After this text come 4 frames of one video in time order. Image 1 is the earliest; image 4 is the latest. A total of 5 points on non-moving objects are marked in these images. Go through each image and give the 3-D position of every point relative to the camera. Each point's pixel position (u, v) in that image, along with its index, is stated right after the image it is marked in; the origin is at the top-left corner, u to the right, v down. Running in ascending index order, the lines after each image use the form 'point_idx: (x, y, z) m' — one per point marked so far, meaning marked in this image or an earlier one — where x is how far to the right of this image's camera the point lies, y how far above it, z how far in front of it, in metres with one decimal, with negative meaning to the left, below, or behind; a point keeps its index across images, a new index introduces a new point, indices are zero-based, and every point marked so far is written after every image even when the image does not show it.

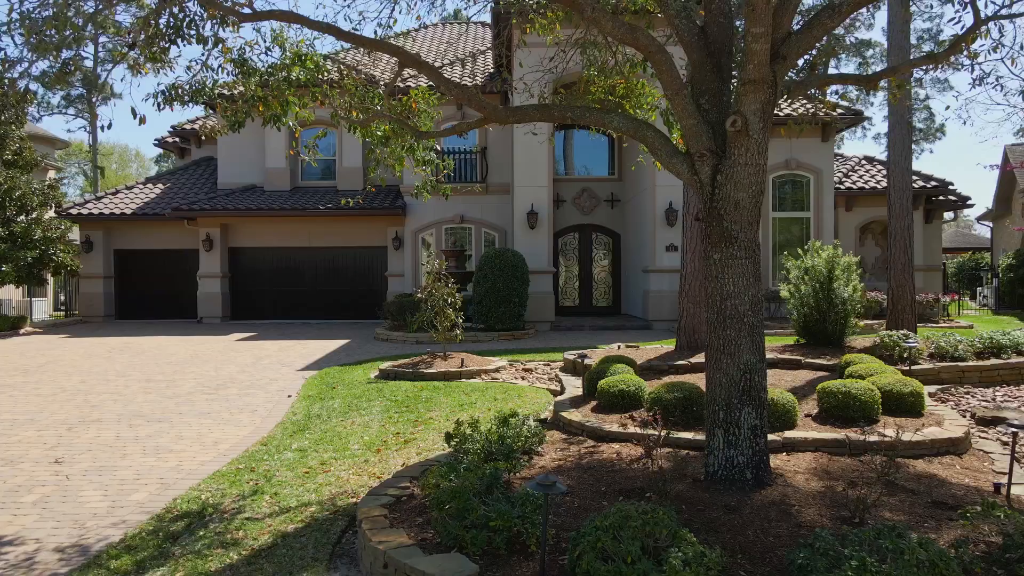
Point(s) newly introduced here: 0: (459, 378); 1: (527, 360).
0: (-0.7, -1.2, +10.3) m
1: (+0.2, -1.1, +11.6) m
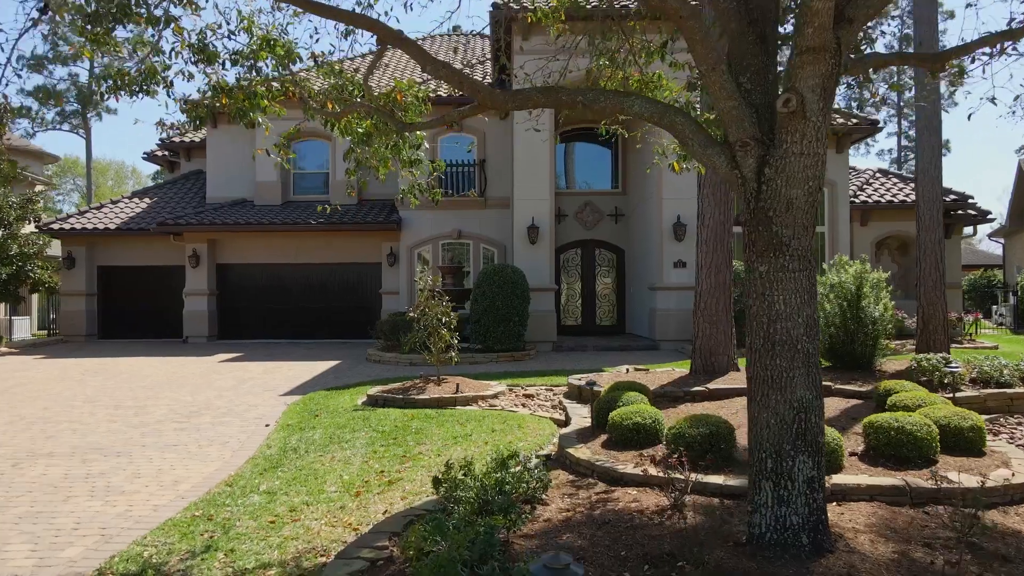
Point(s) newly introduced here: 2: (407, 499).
0: (-0.7, -1.5, +9.5) m
1: (+0.2, -1.4, +10.7) m
2: (-0.8, -1.6, +5.7) m
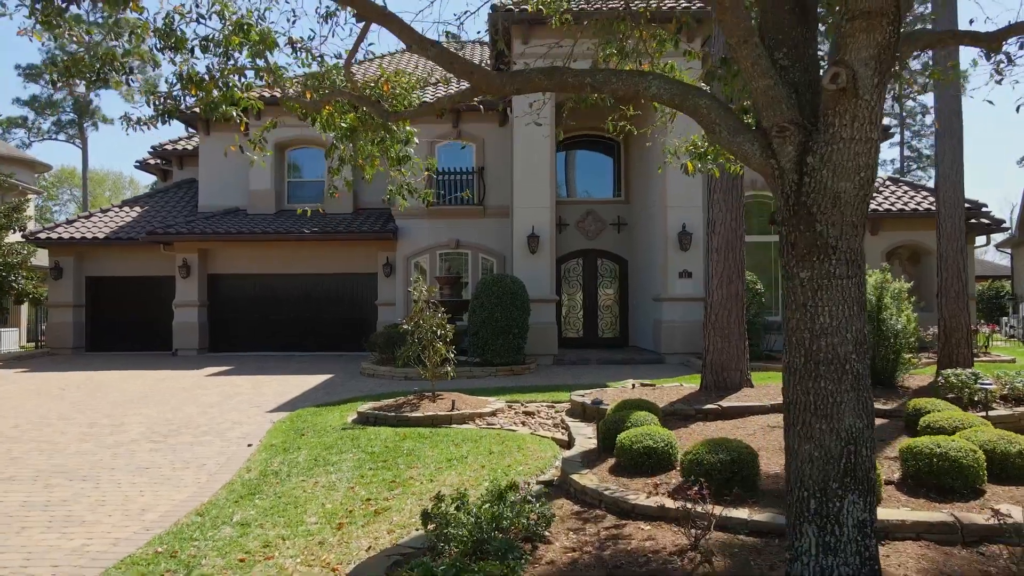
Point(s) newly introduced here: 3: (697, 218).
0: (-0.7, -1.6, +8.9) m
1: (+0.2, -1.5, +10.2) m
2: (-0.8, -1.7, +5.1) m
3: (+3.8, +1.4, +15.4) m
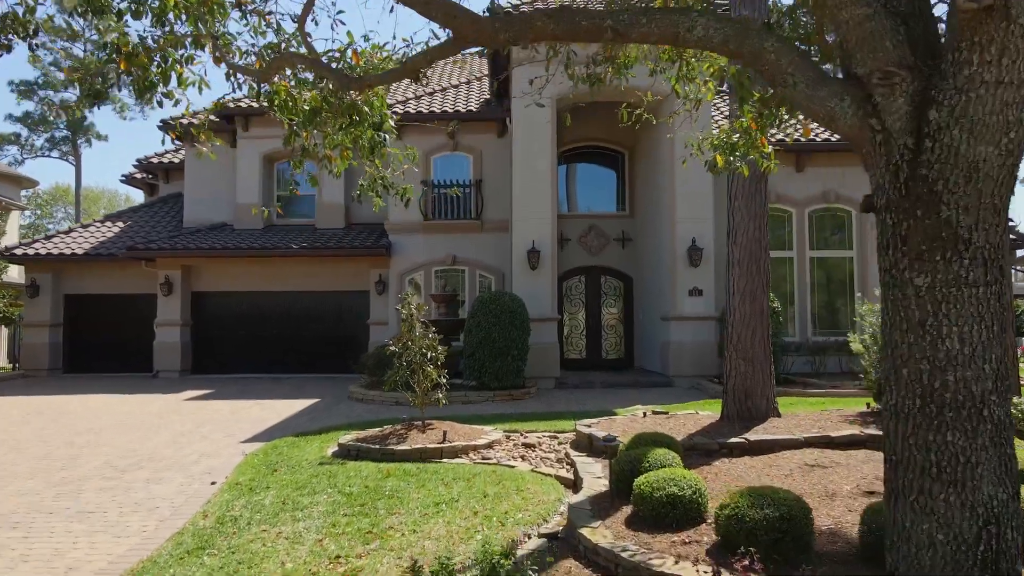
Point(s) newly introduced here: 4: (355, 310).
0: (-0.8, -1.8, +7.9) m
1: (+0.2, -1.7, +9.2) m
2: (-0.8, -1.8, +4.2) m
3: (+3.7, +1.1, +14.5) m
4: (-3.8, -0.6, +18.4) m
